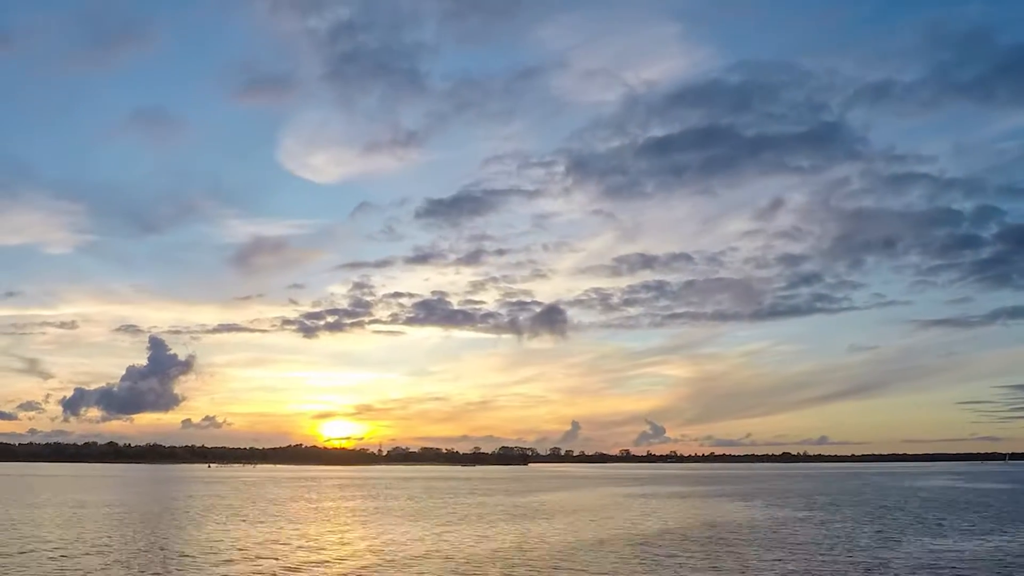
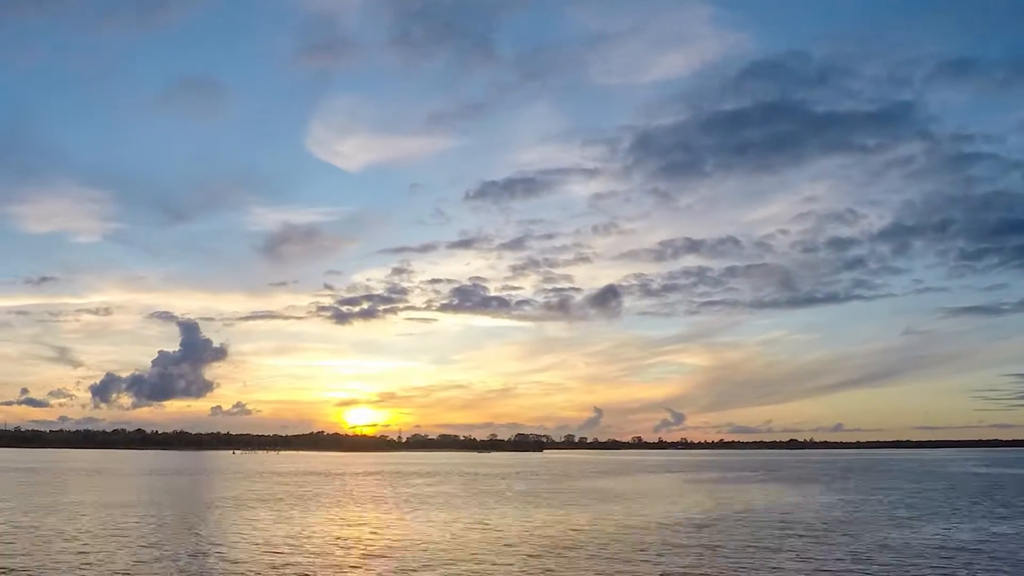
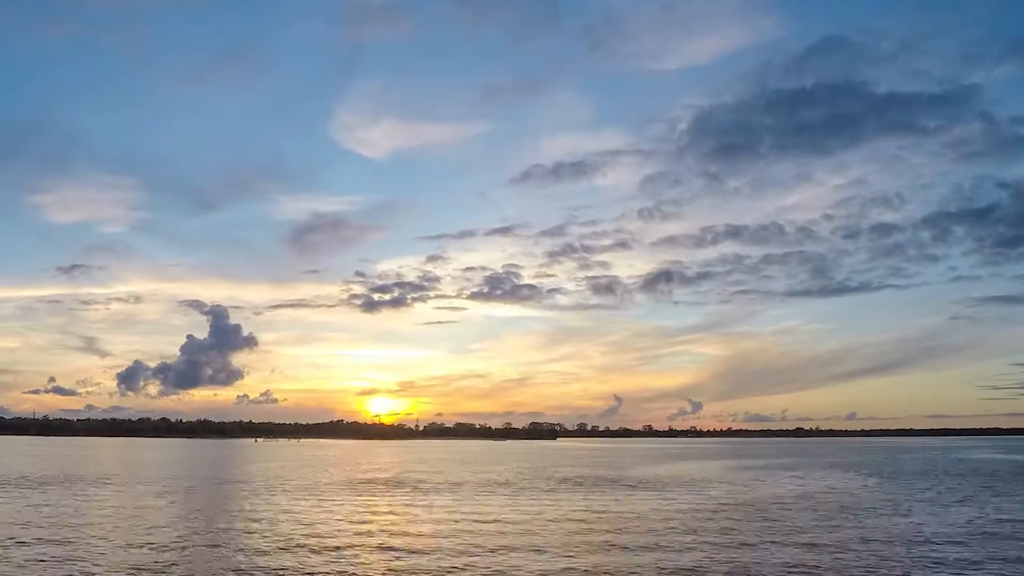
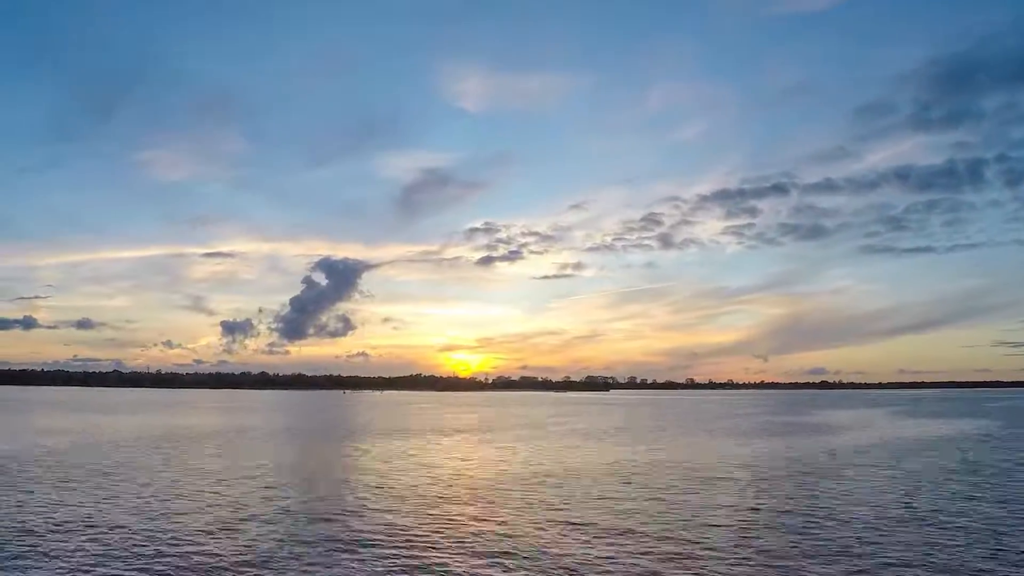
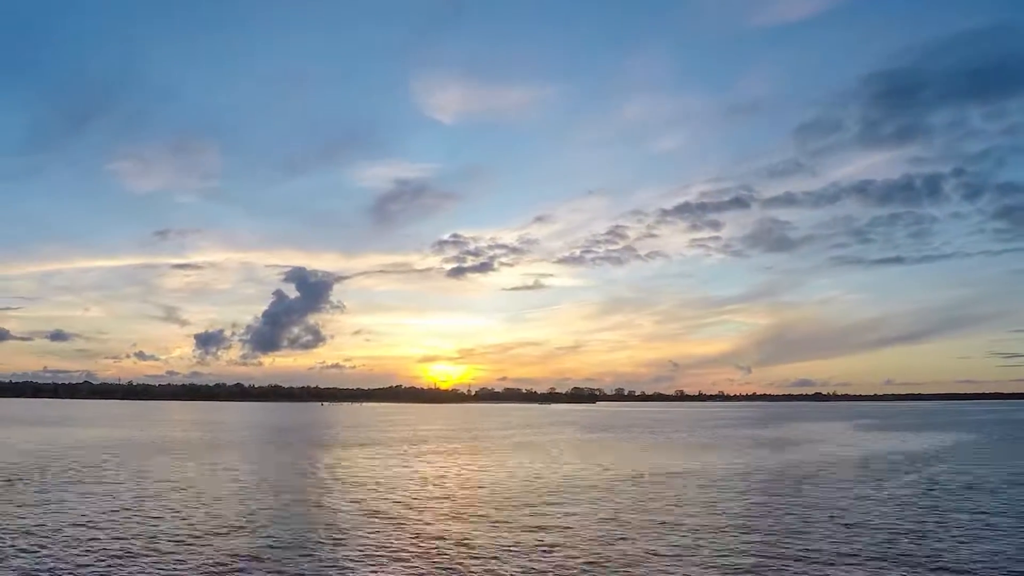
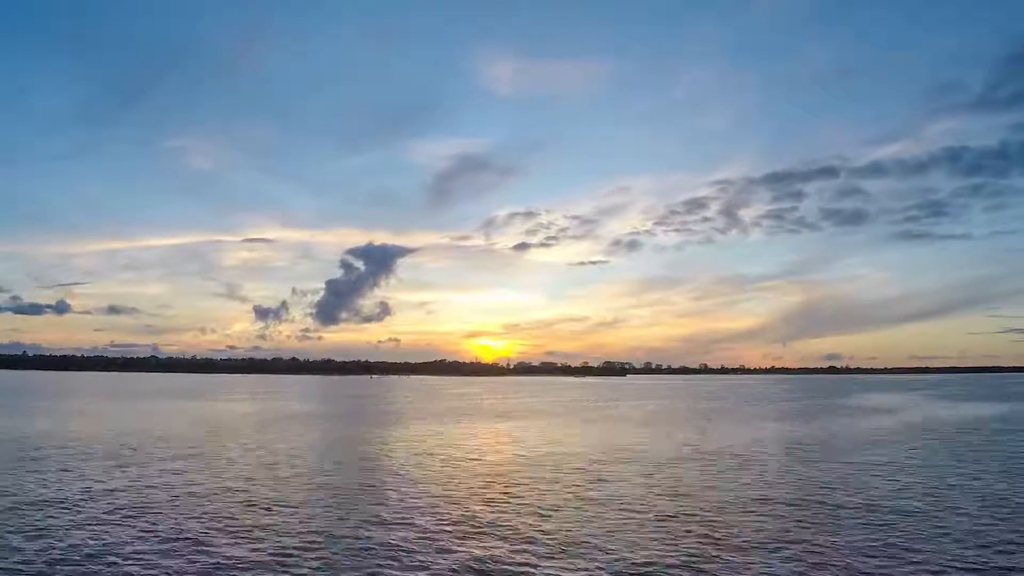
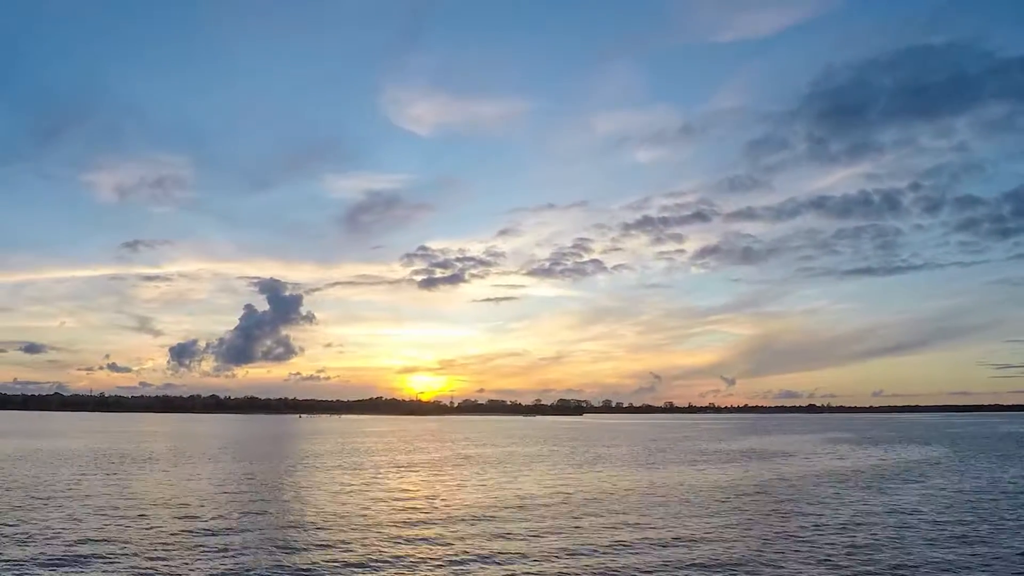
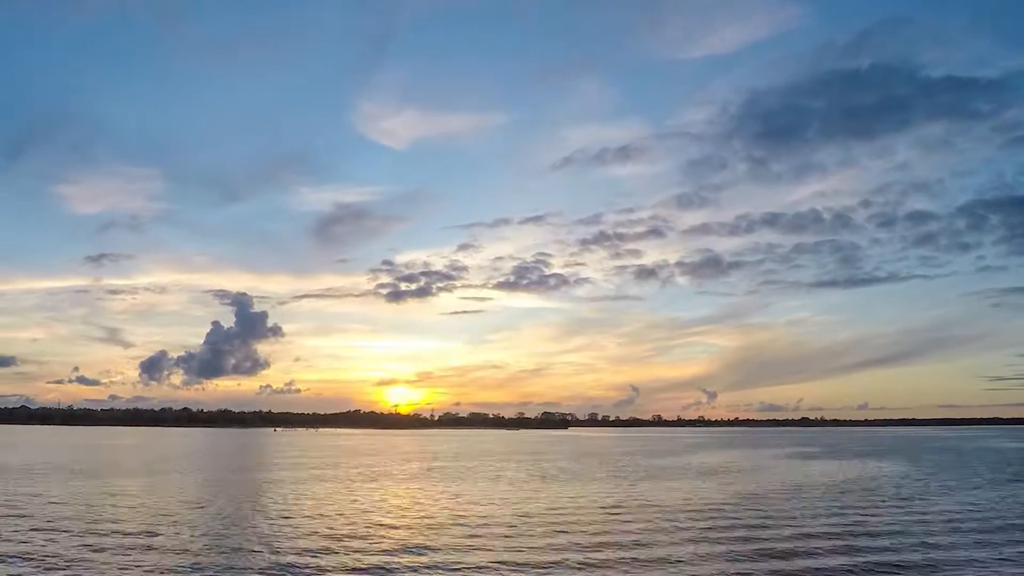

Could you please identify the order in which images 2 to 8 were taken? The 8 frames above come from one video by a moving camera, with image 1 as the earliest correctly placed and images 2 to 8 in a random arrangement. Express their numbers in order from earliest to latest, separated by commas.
2, 3, 8, 7, 5, 4, 6
